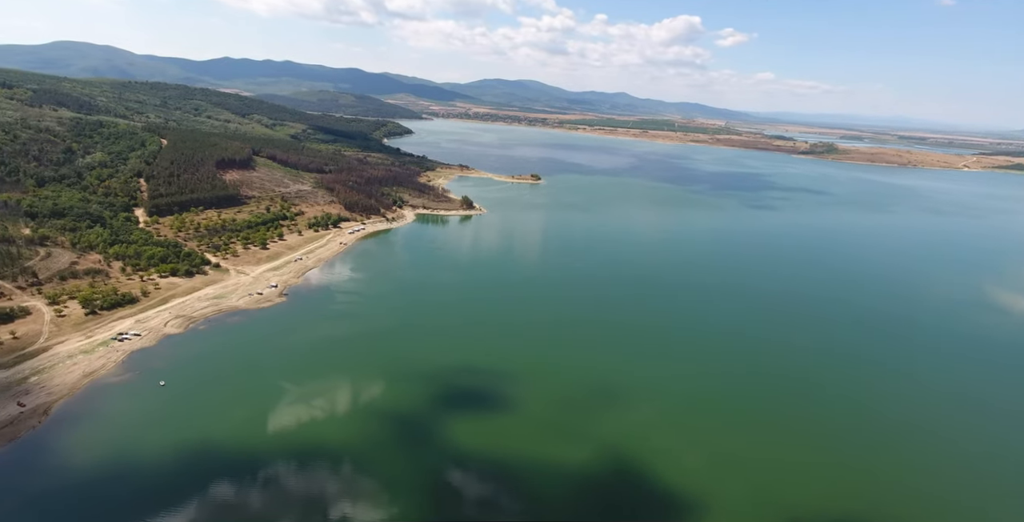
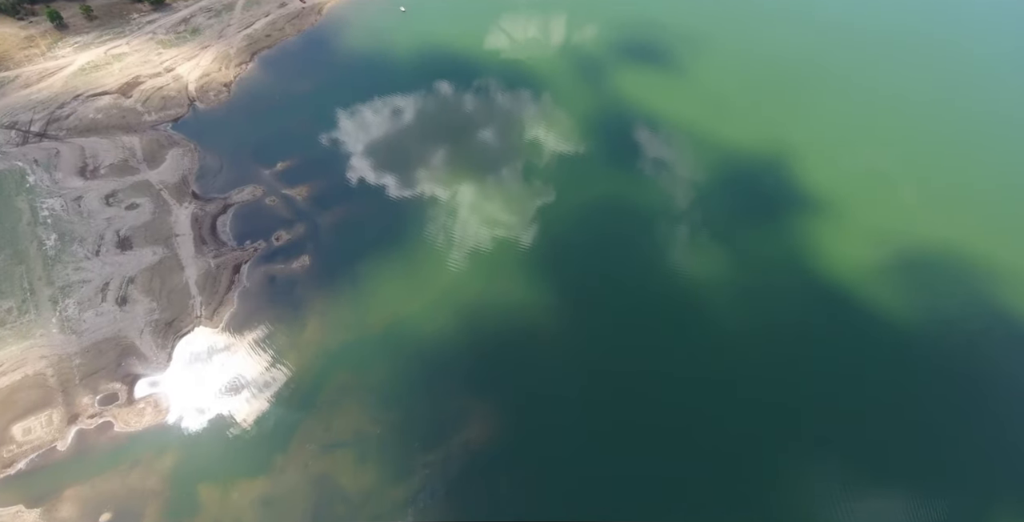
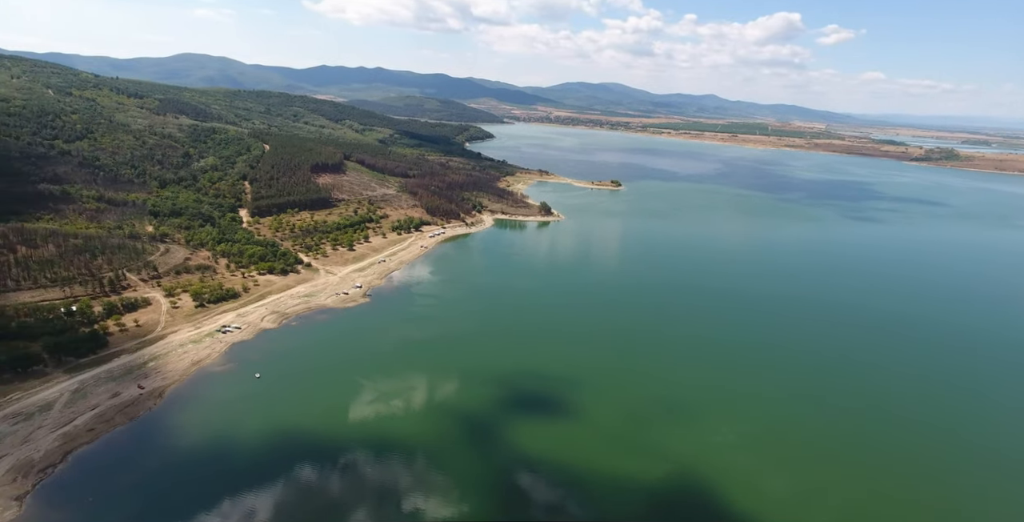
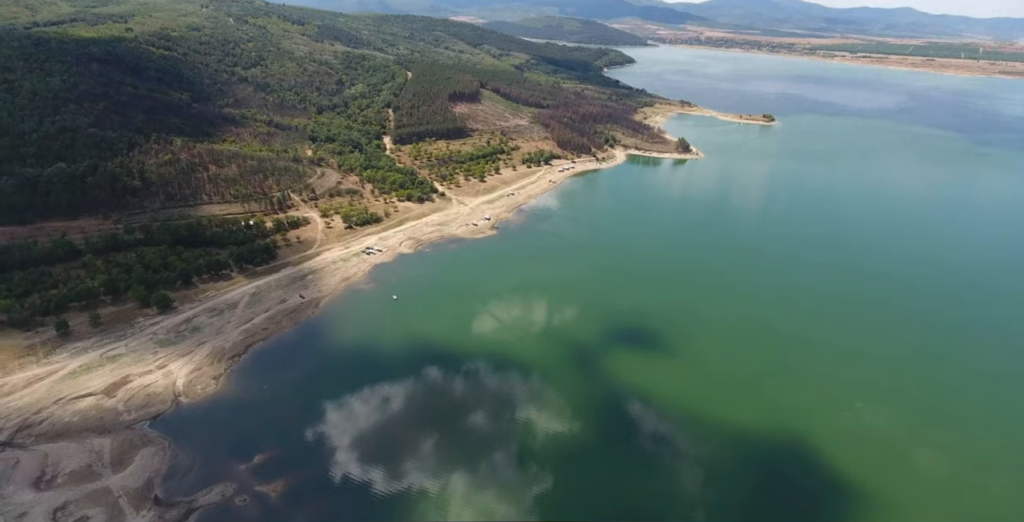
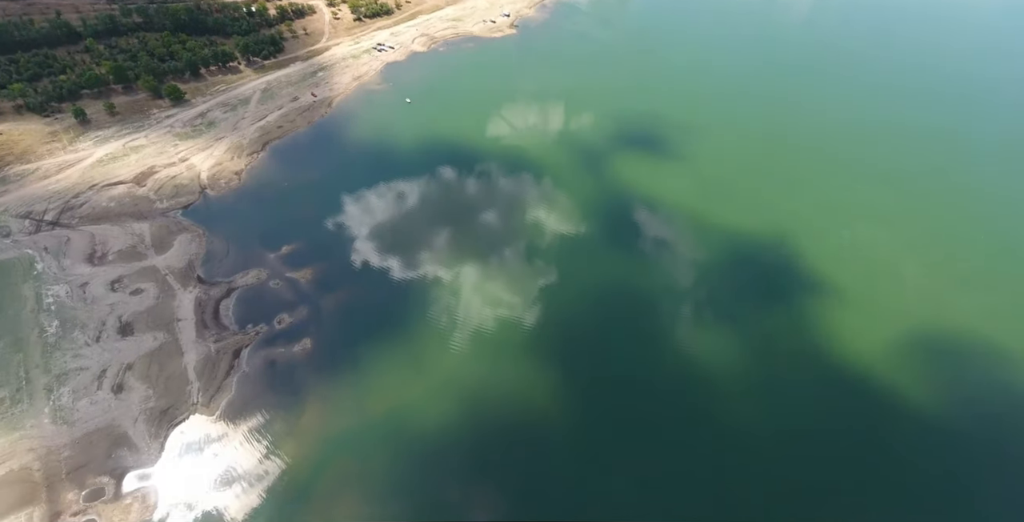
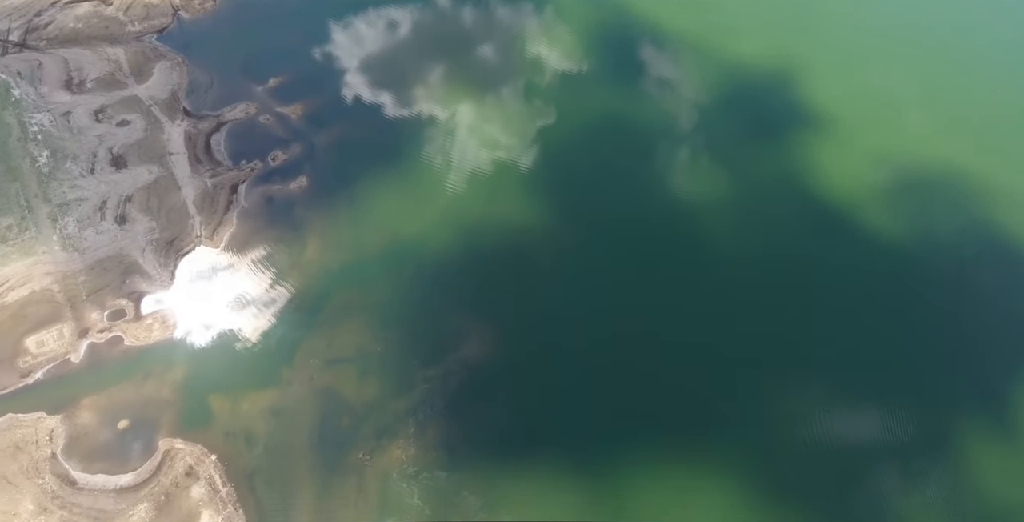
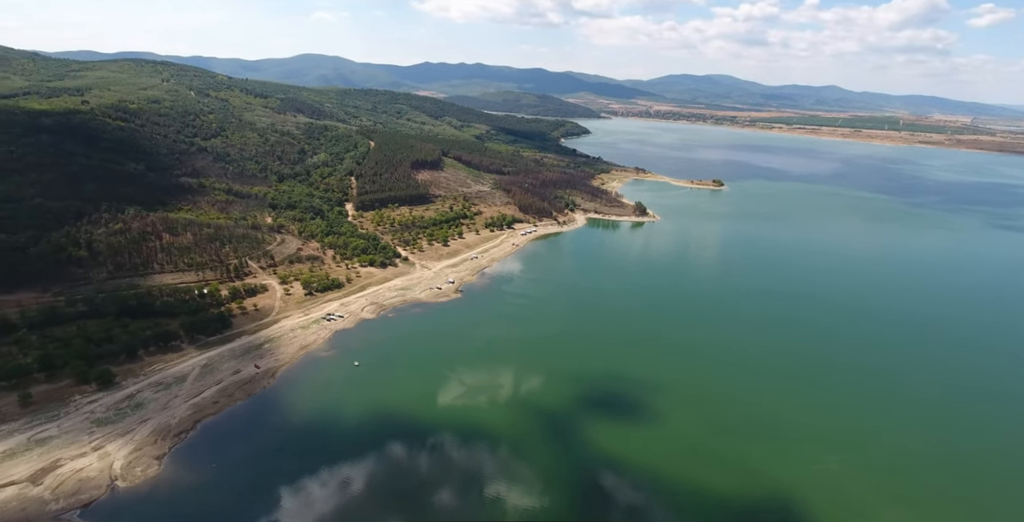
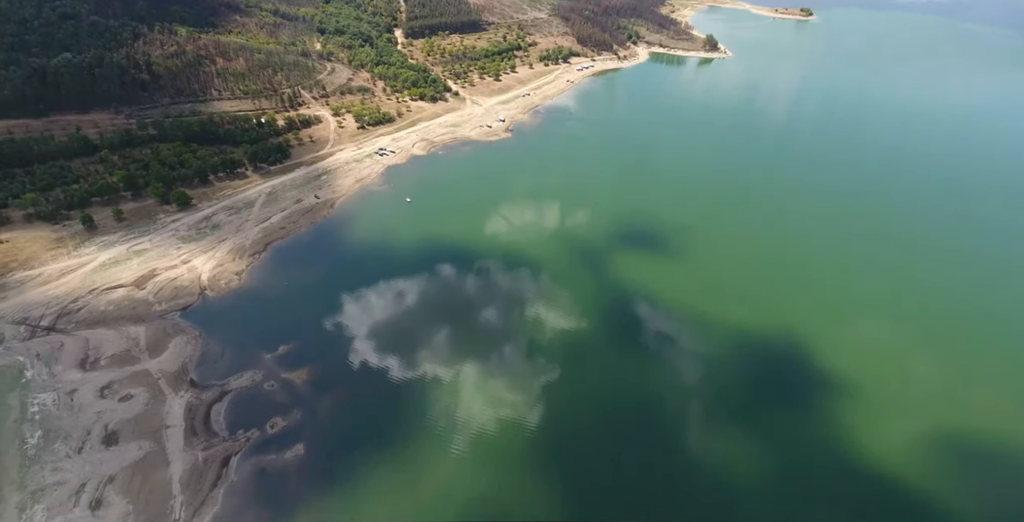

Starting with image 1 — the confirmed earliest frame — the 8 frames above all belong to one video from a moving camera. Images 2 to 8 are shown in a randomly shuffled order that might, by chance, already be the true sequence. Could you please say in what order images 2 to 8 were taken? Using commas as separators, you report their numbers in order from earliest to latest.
3, 7, 4, 8, 5, 2, 6
